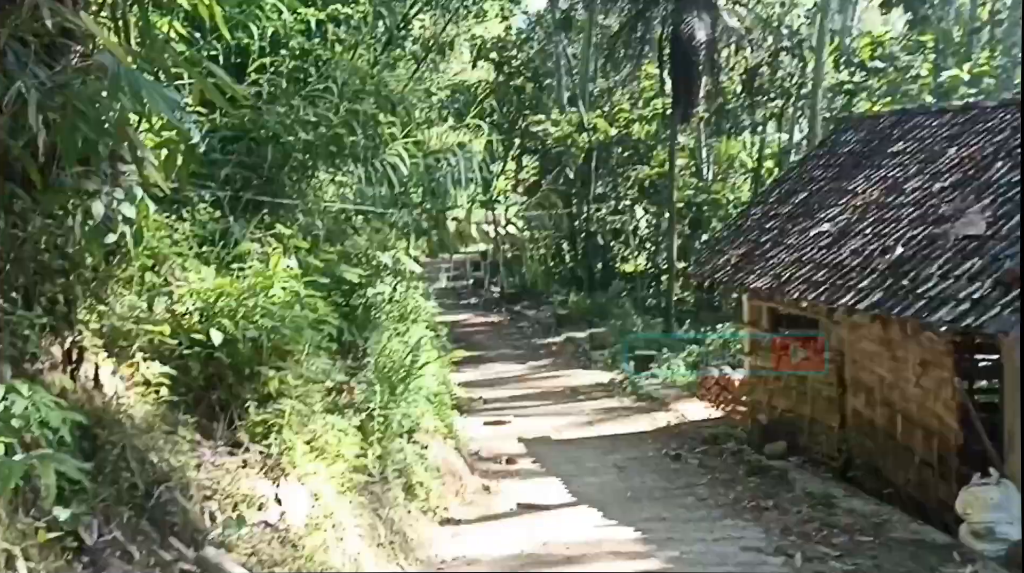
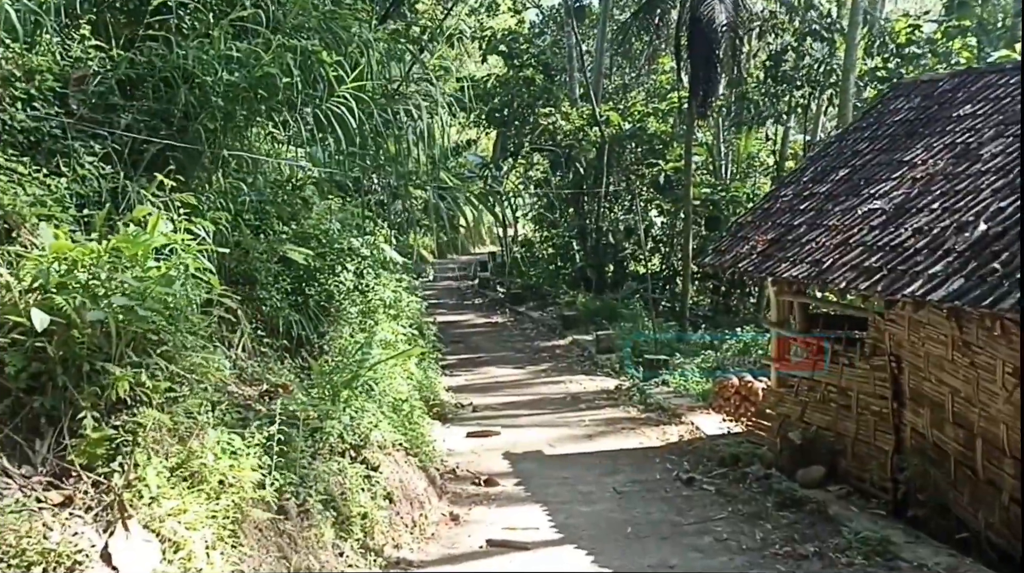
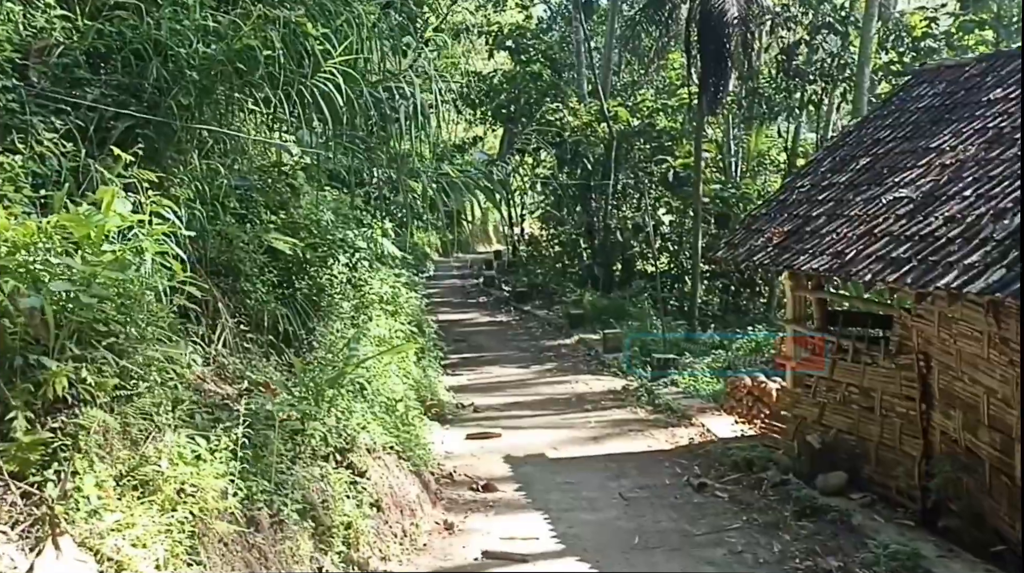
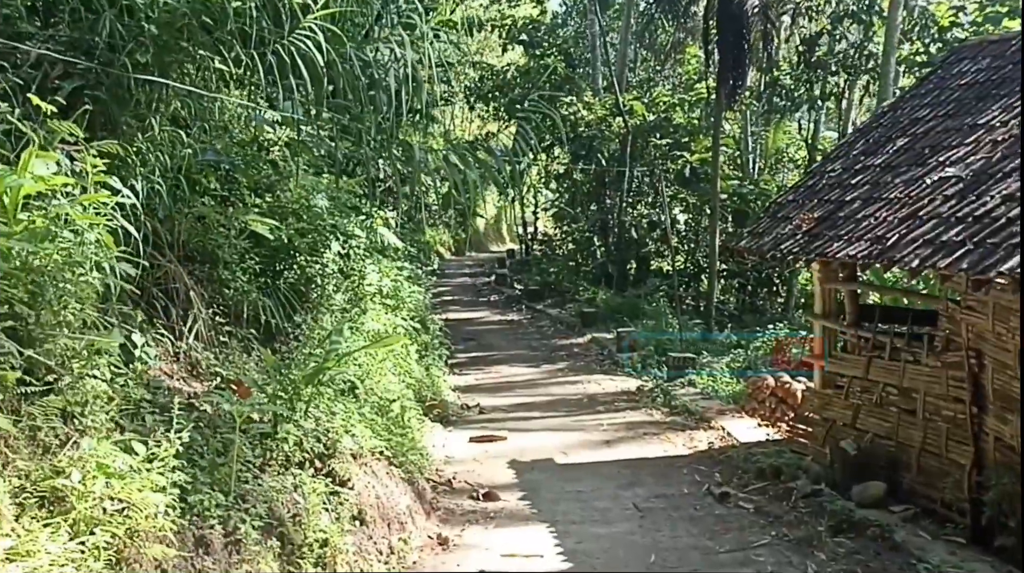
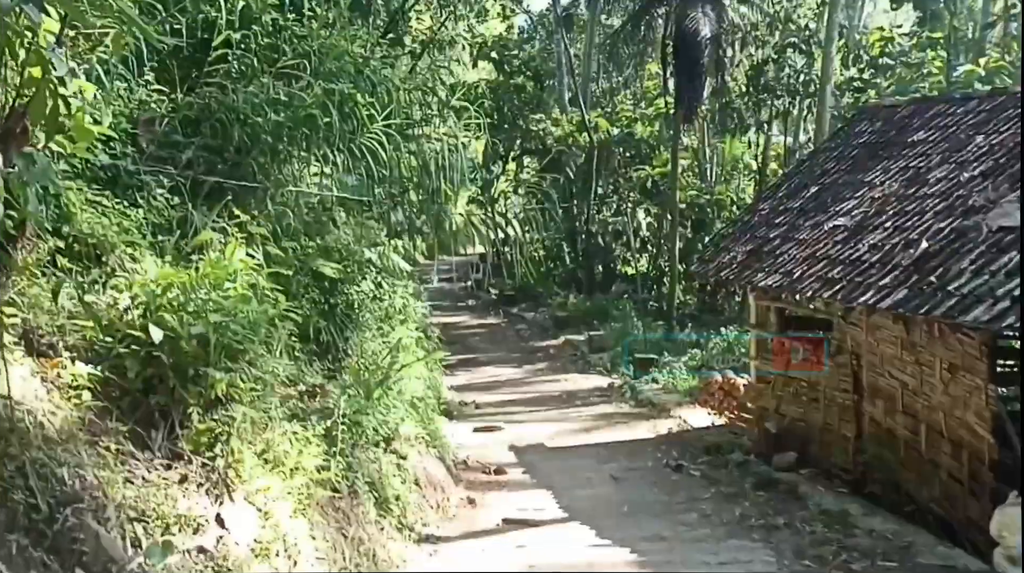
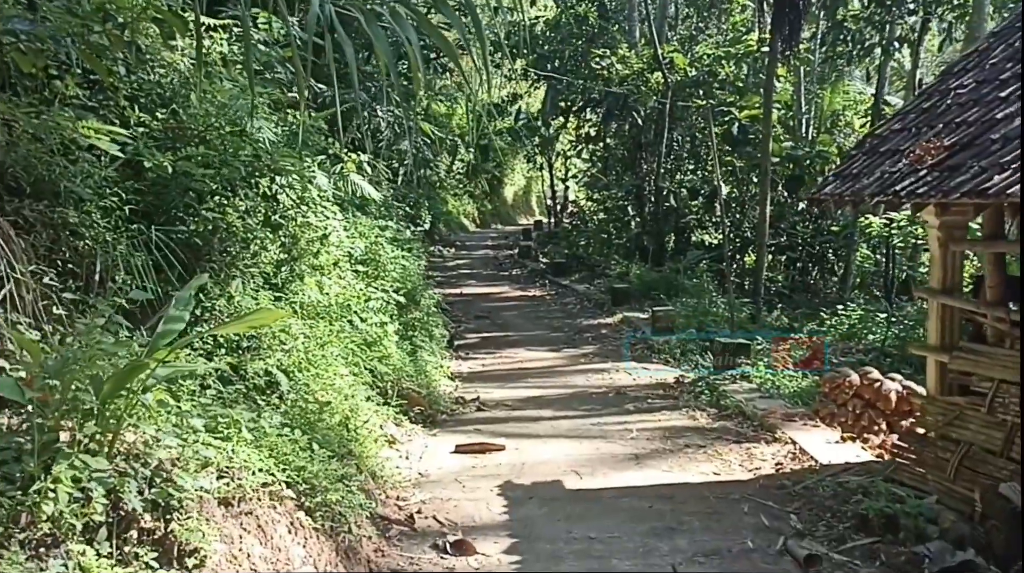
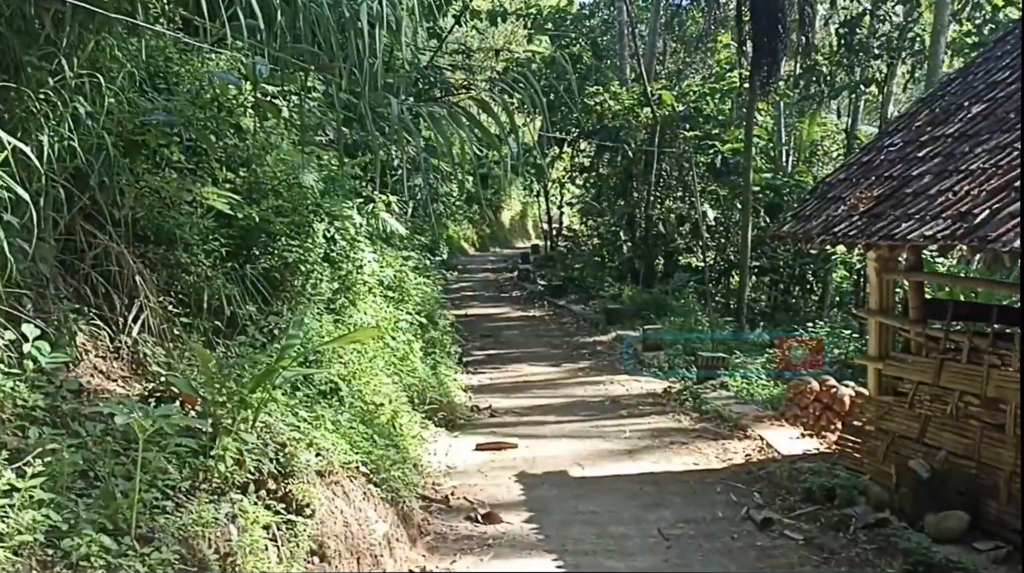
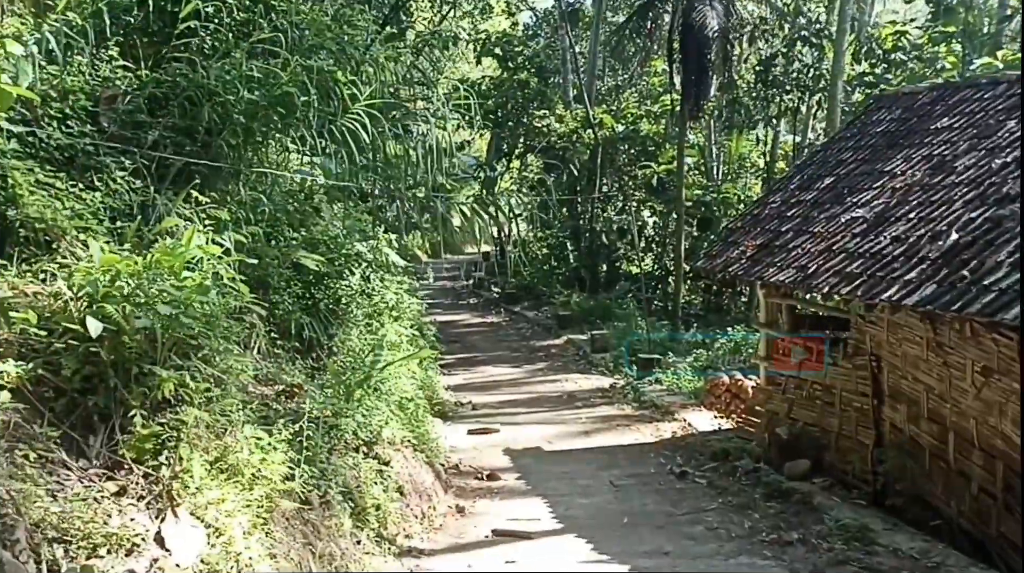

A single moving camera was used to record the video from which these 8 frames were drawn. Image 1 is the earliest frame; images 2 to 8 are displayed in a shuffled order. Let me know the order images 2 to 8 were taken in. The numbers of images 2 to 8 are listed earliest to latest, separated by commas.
5, 8, 2, 3, 4, 7, 6
